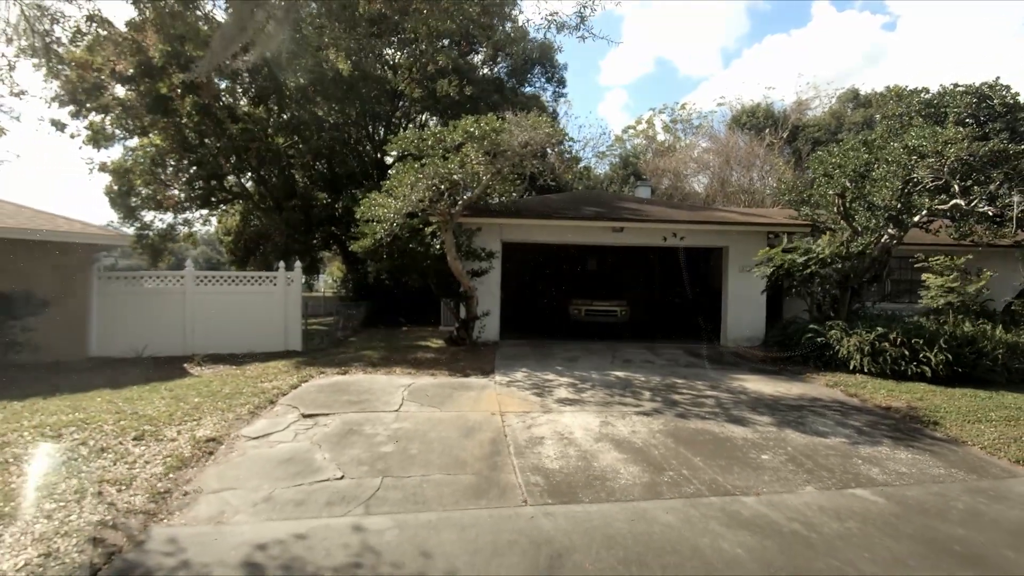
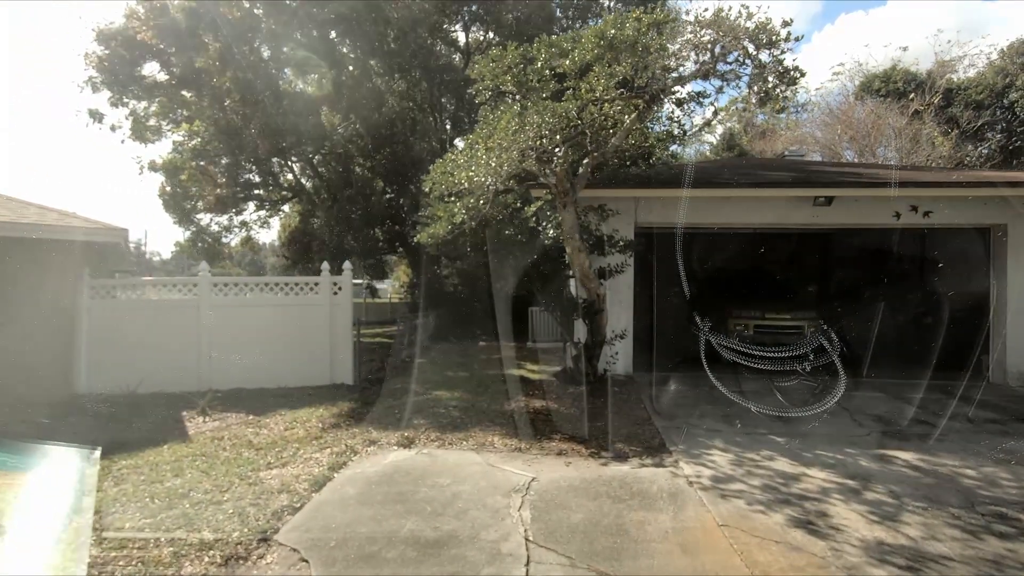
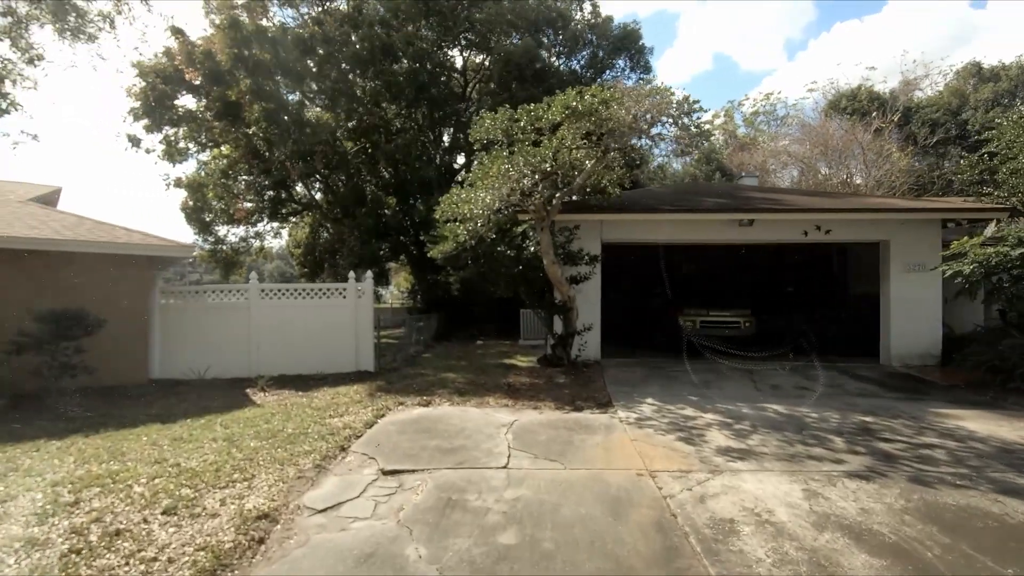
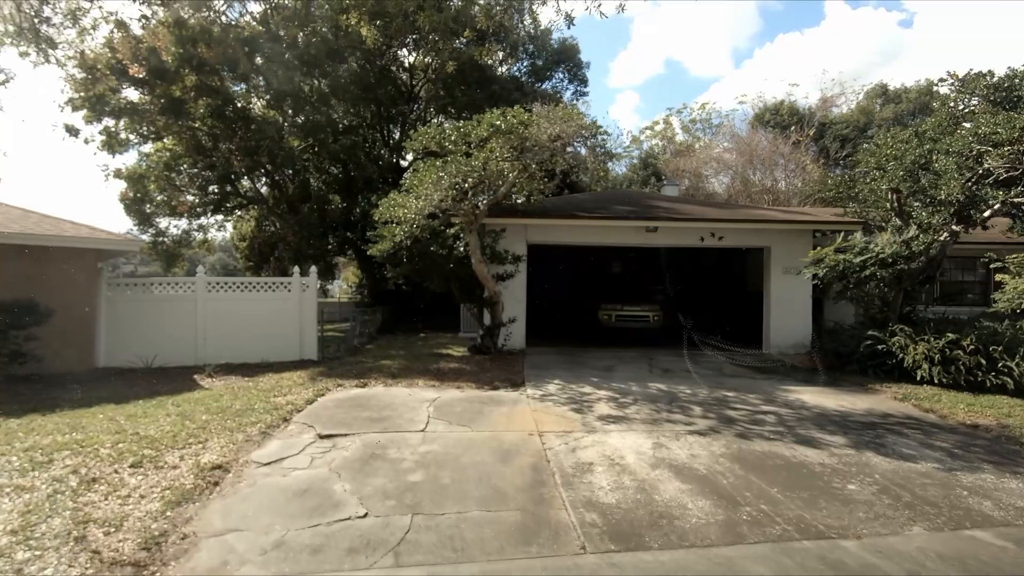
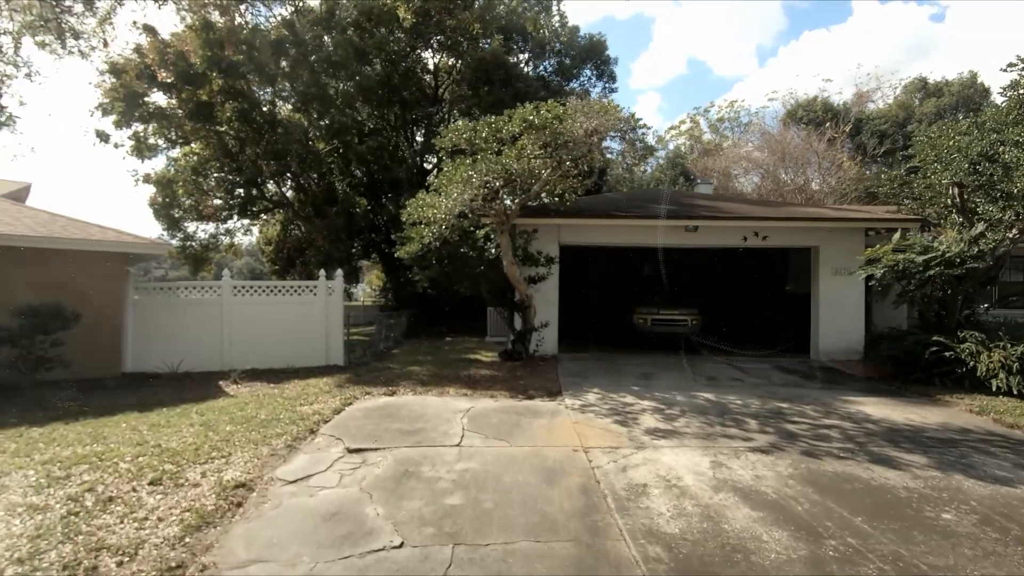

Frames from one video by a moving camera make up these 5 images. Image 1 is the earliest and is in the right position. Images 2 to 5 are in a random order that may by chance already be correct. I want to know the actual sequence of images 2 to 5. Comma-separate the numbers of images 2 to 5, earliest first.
4, 5, 3, 2
